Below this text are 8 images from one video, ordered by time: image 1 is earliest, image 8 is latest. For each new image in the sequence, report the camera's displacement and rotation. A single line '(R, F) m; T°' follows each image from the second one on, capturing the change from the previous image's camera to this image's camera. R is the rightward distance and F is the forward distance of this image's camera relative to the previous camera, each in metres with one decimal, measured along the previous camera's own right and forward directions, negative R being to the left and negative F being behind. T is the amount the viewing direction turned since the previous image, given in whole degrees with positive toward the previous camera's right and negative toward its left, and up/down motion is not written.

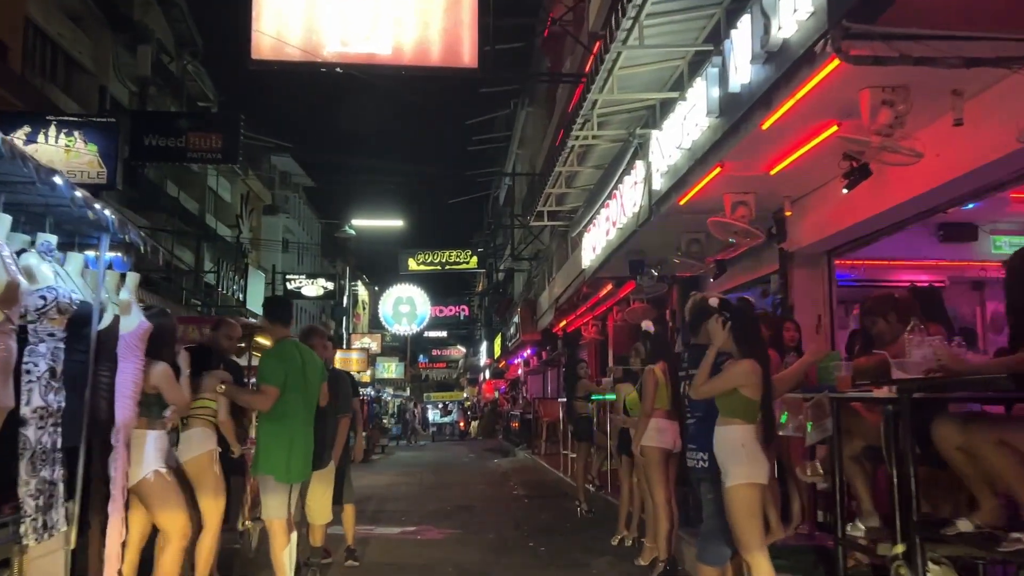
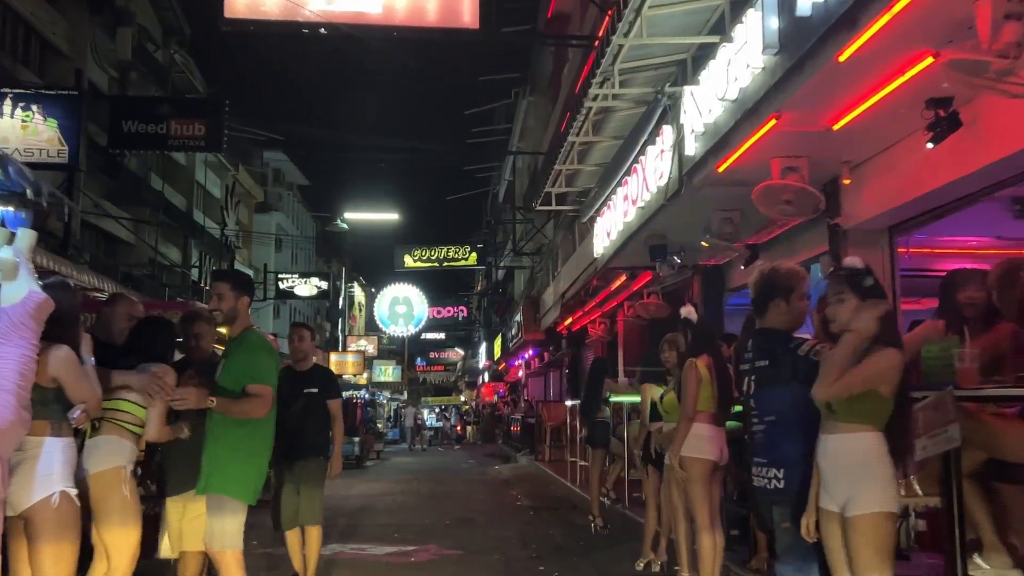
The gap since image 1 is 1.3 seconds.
(-0.1, +1.1) m; 0°
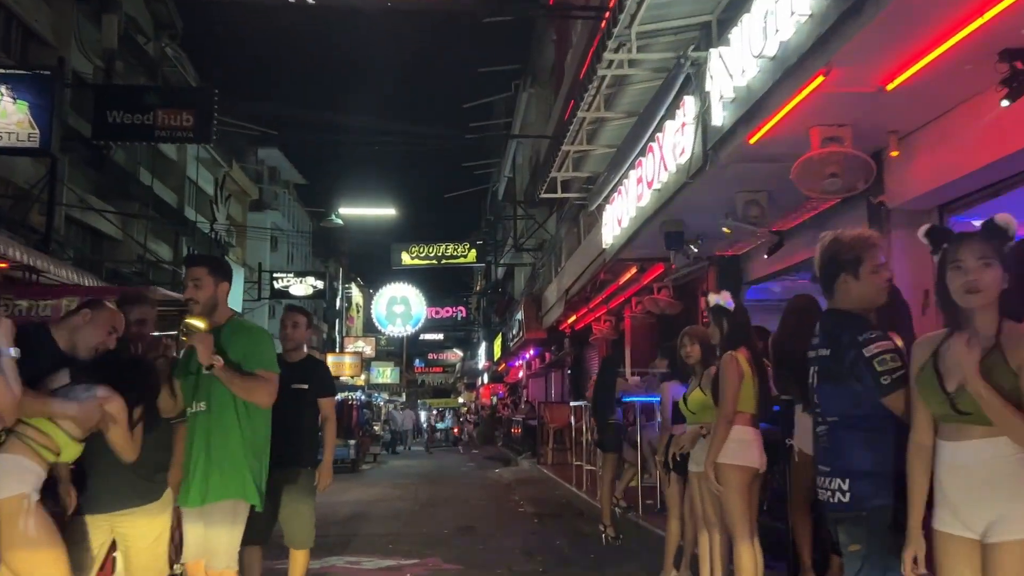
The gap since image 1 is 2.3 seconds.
(-0.1, +0.7) m; 0°
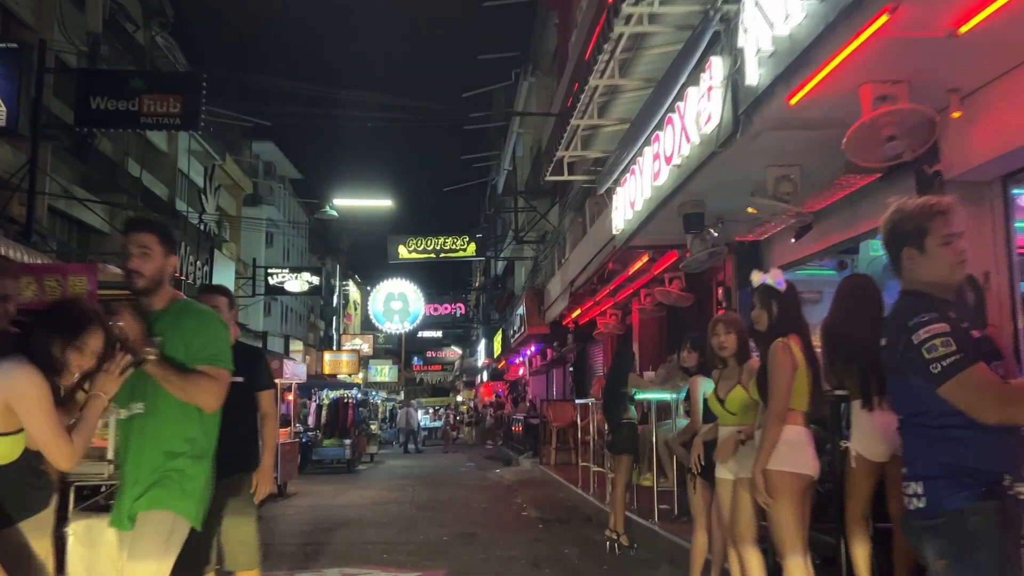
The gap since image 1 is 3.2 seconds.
(-0.1, +0.7) m; 0°
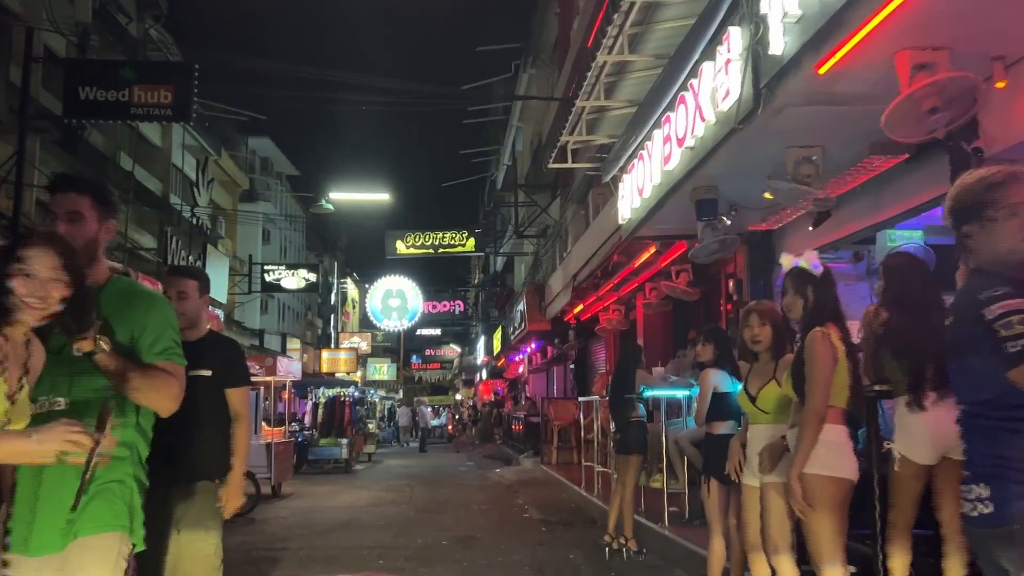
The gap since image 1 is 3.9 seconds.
(0.0, +0.4) m; 0°
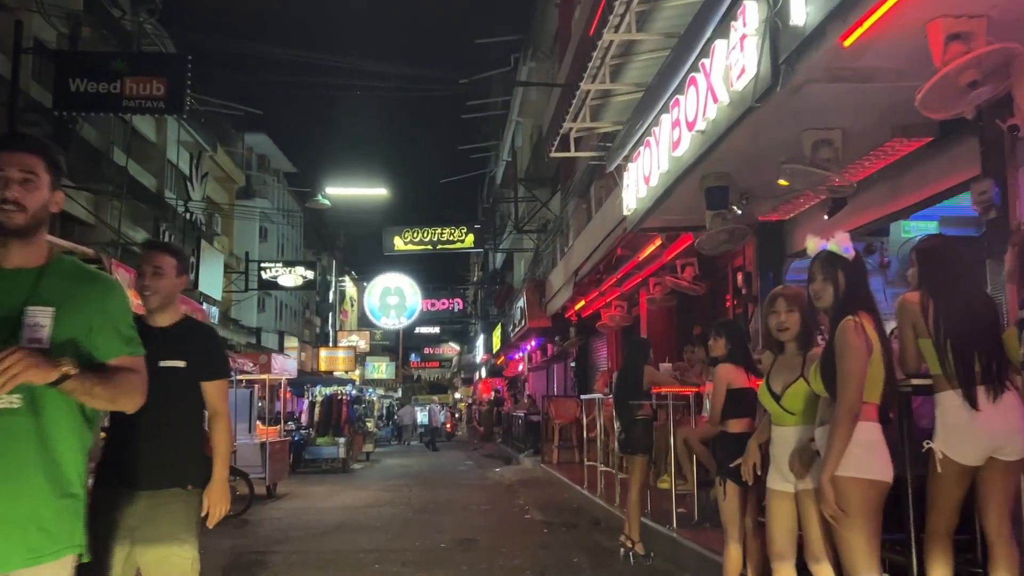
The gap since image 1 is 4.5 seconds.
(0.0, +0.3) m; 0°
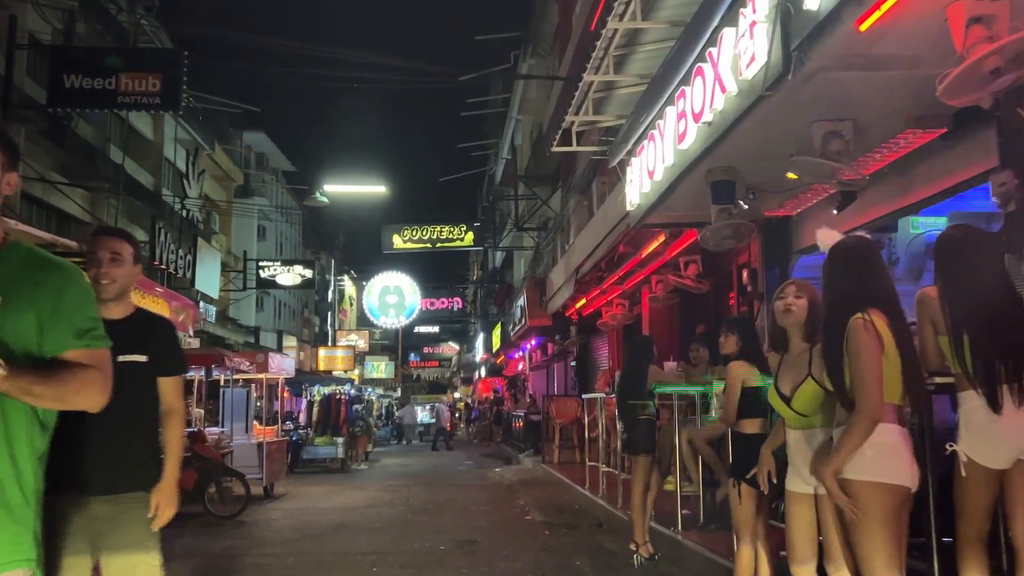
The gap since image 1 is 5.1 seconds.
(0.0, +0.2) m; 0°
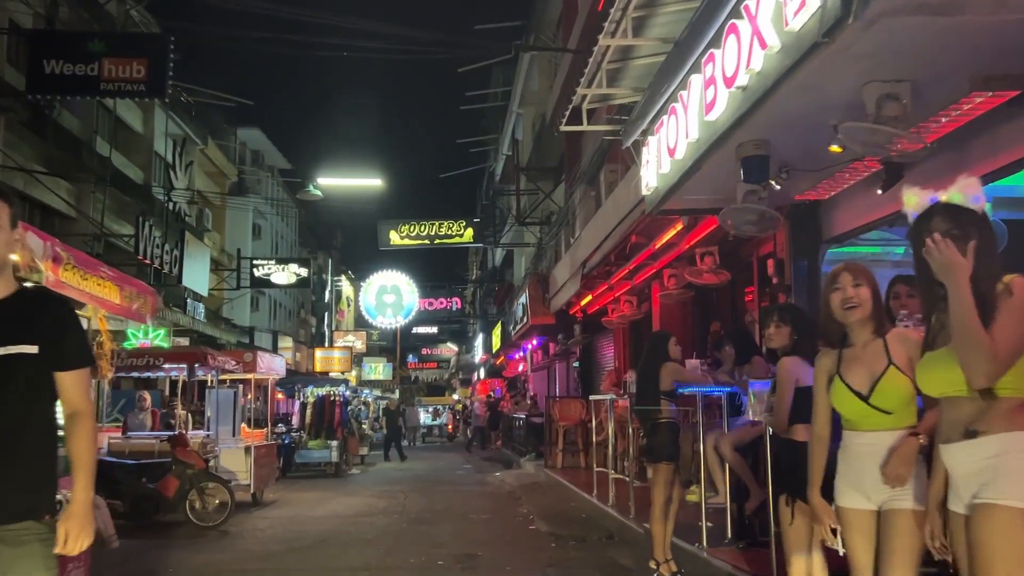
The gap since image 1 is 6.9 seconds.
(-0.1, +0.7) m; 0°
